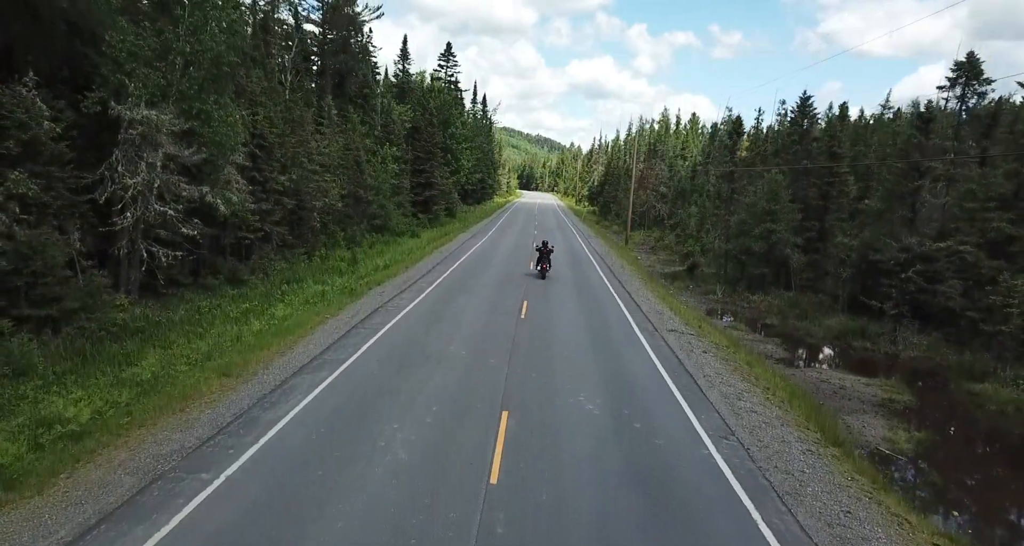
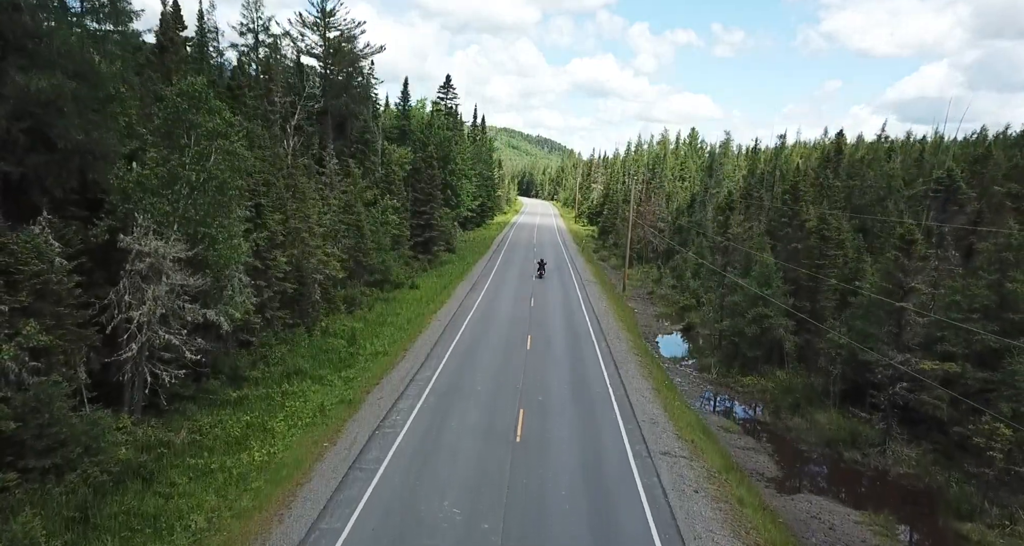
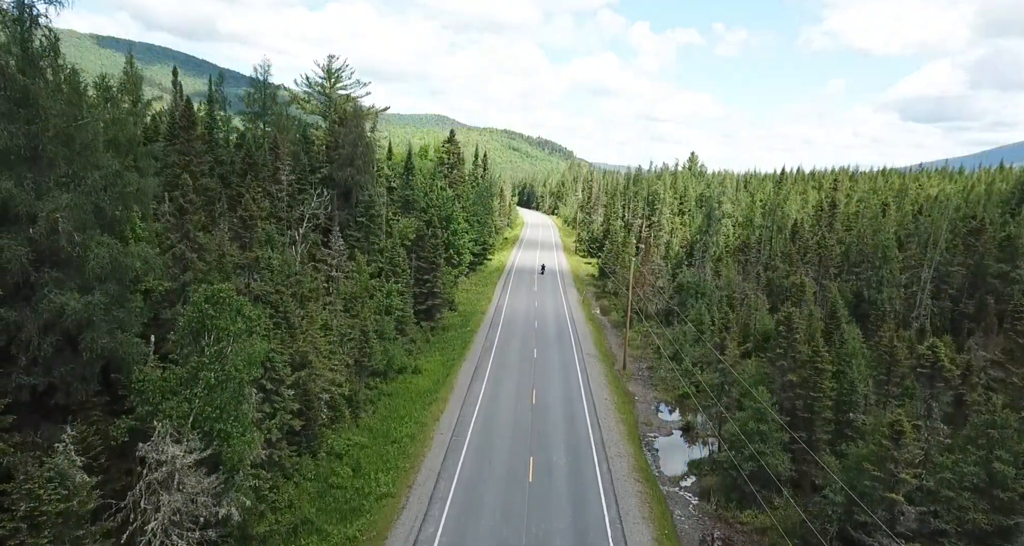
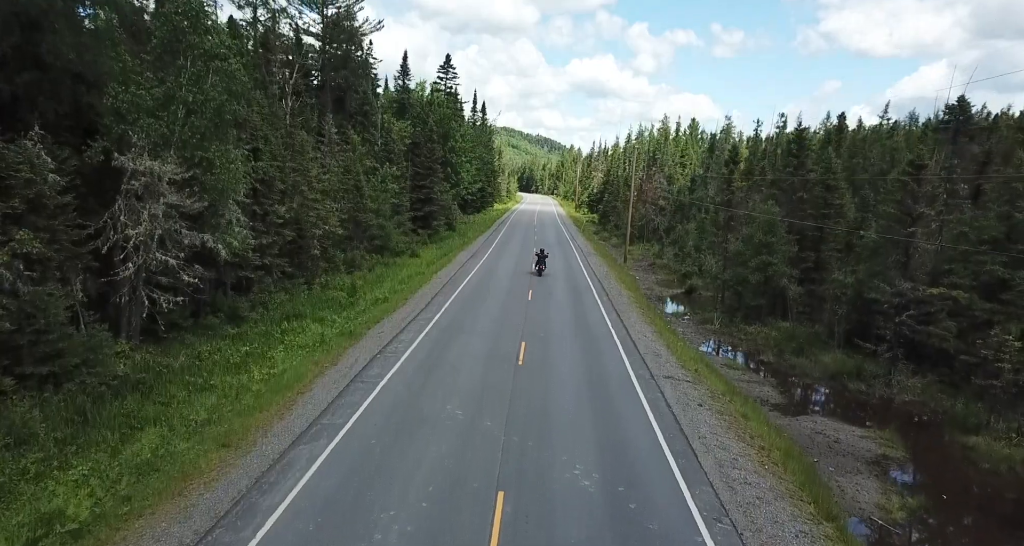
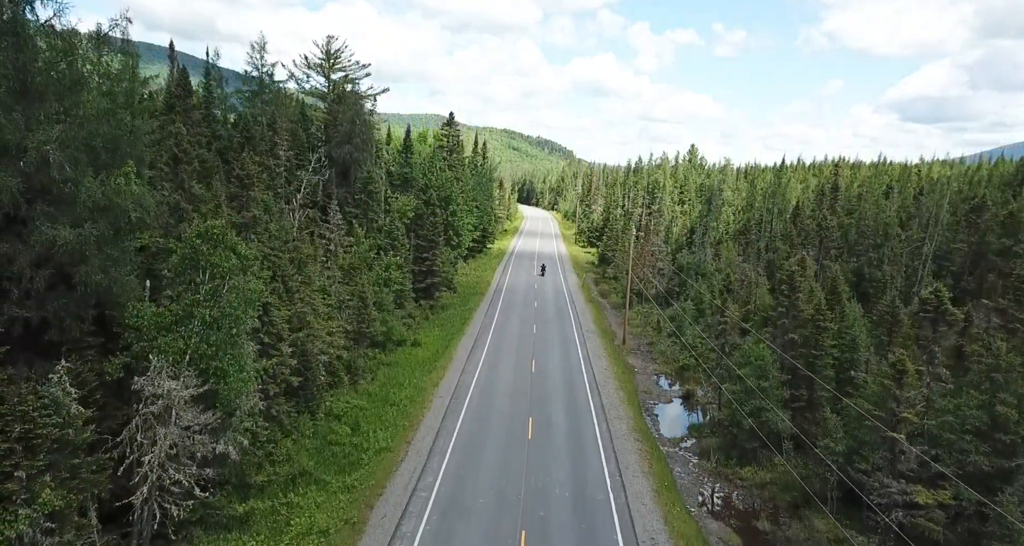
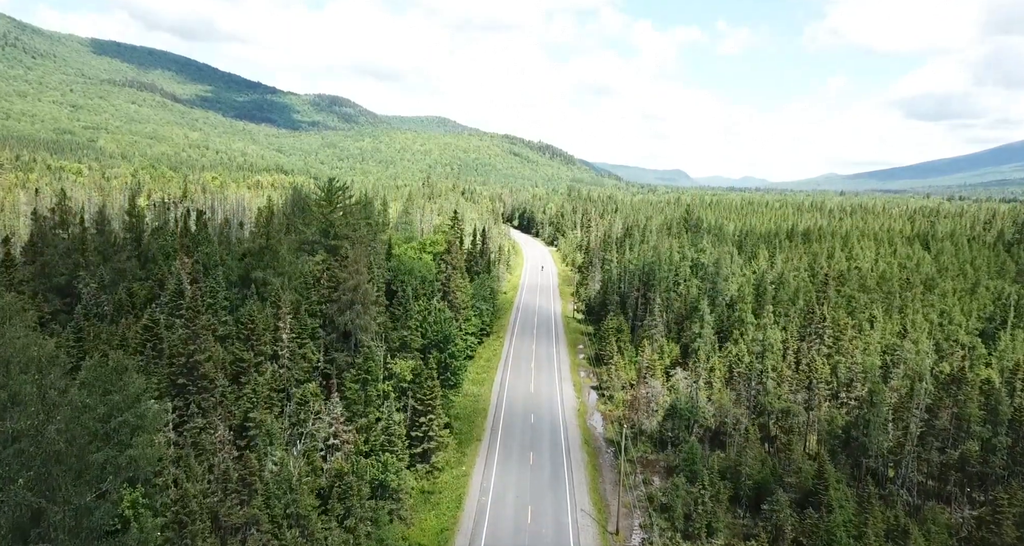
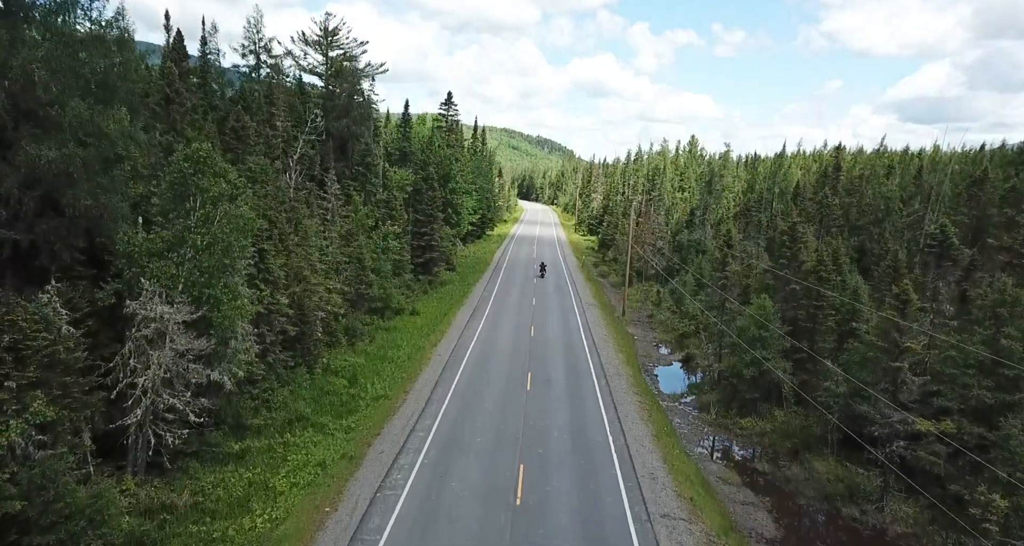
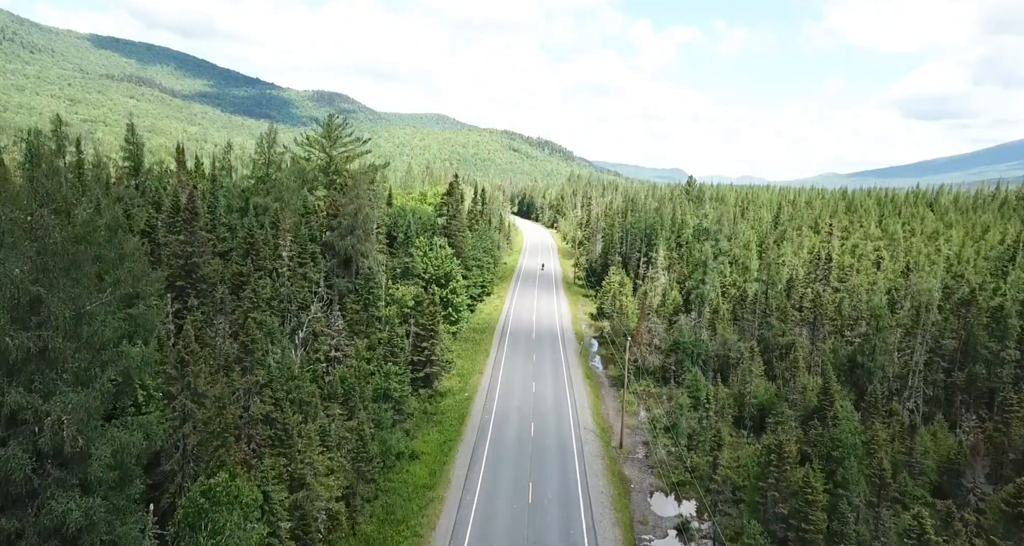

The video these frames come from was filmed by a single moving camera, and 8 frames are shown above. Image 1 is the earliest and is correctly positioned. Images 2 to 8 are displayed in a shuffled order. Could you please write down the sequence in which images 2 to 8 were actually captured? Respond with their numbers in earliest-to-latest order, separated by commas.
4, 2, 7, 5, 3, 8, 6
